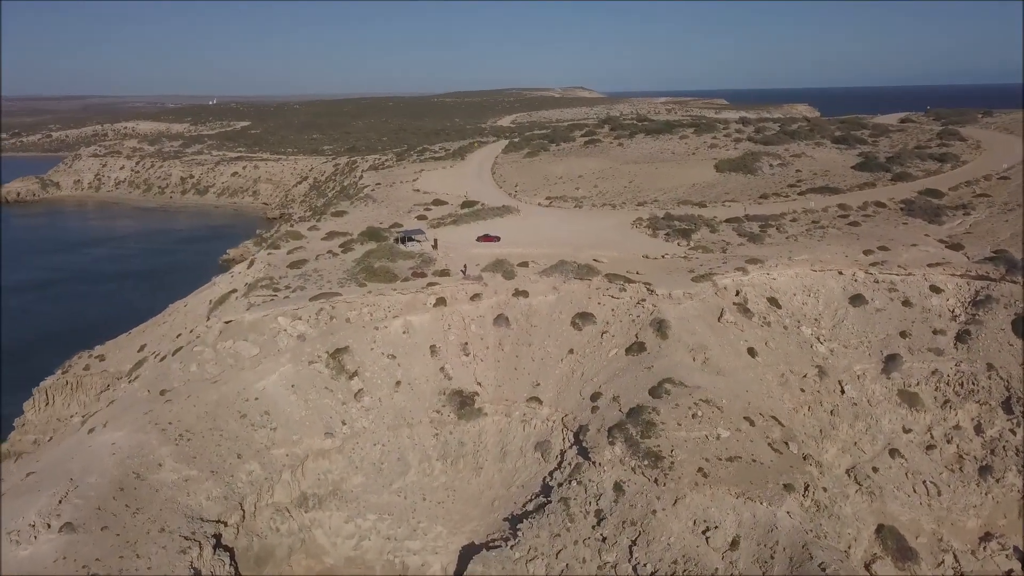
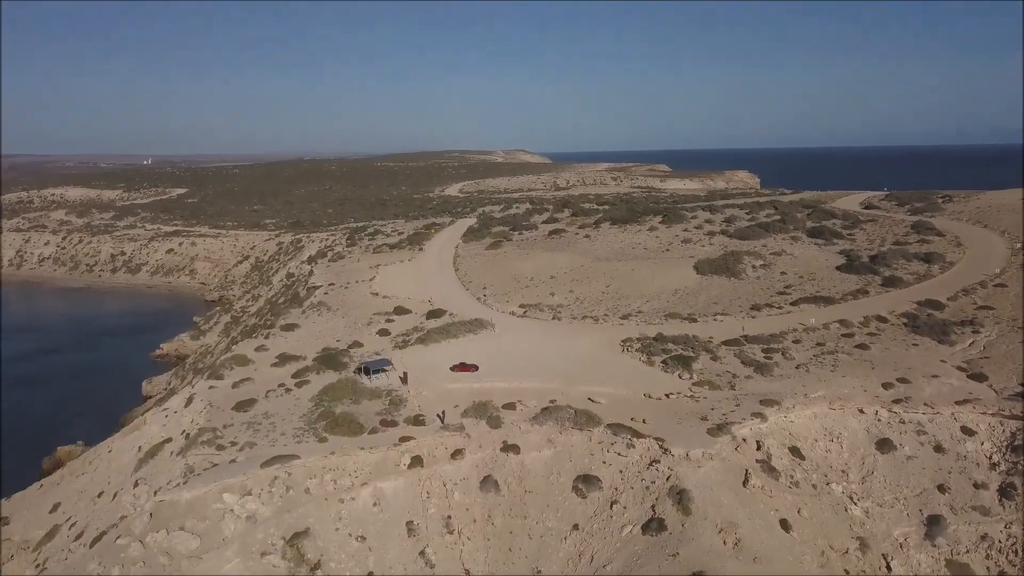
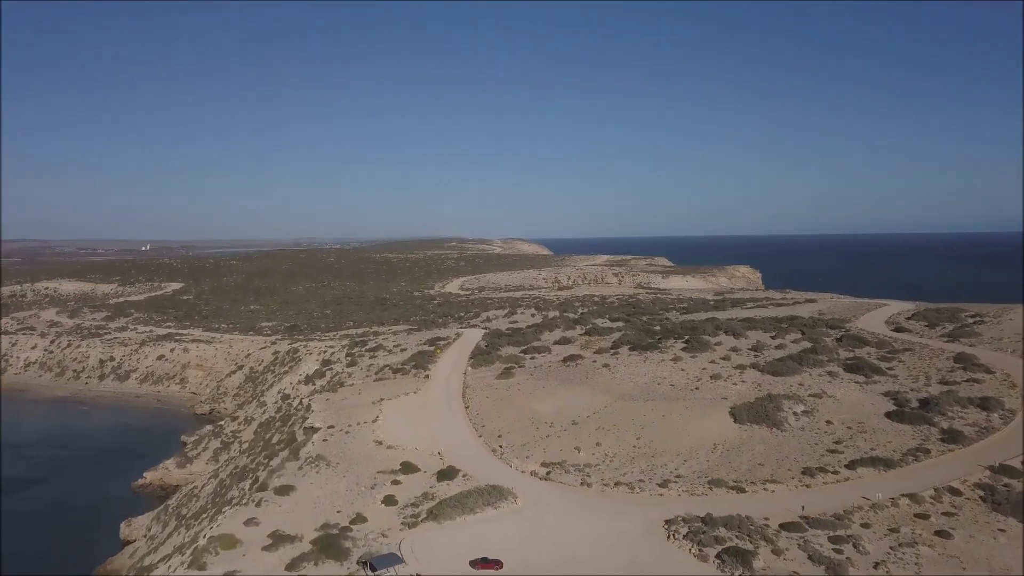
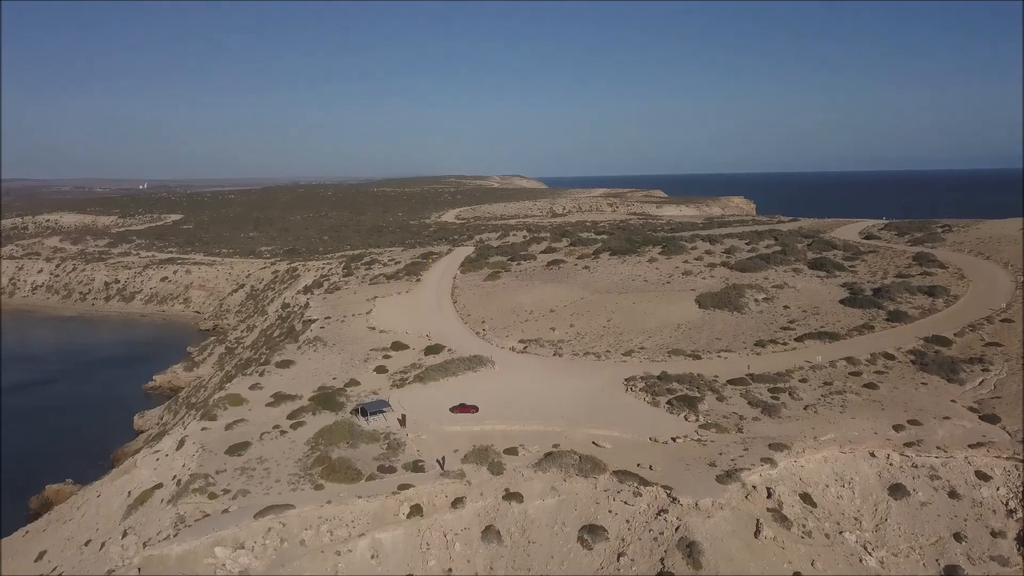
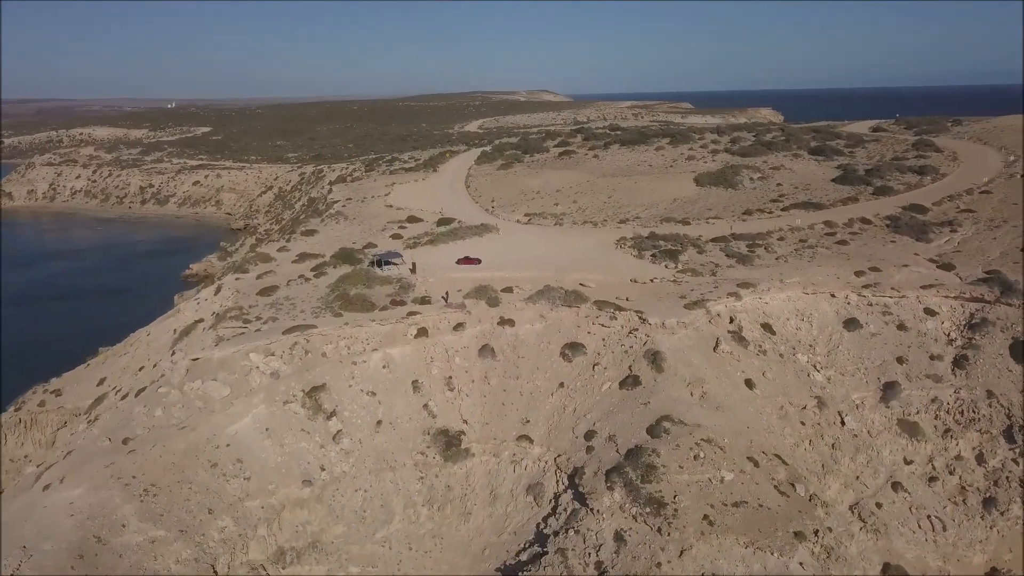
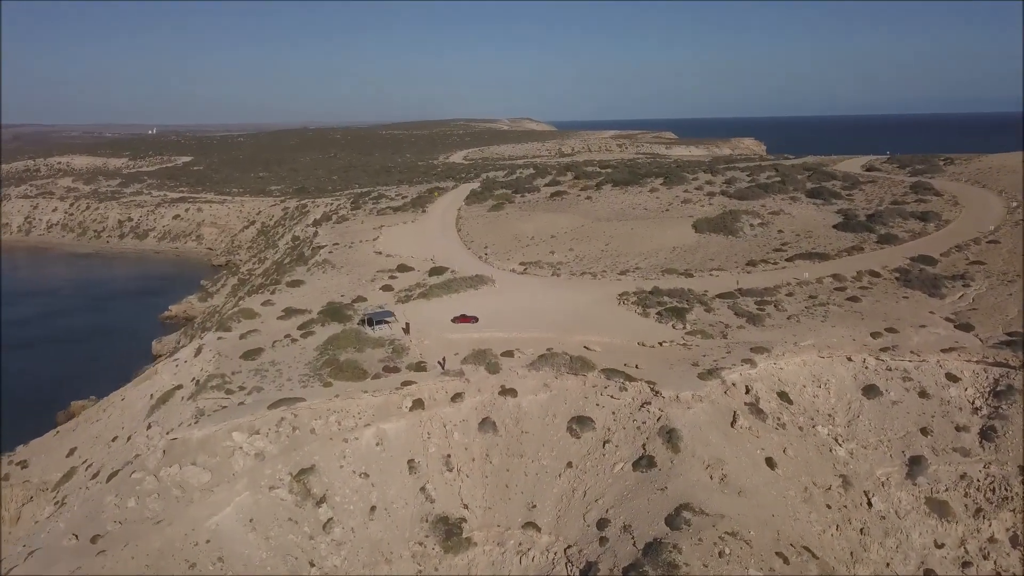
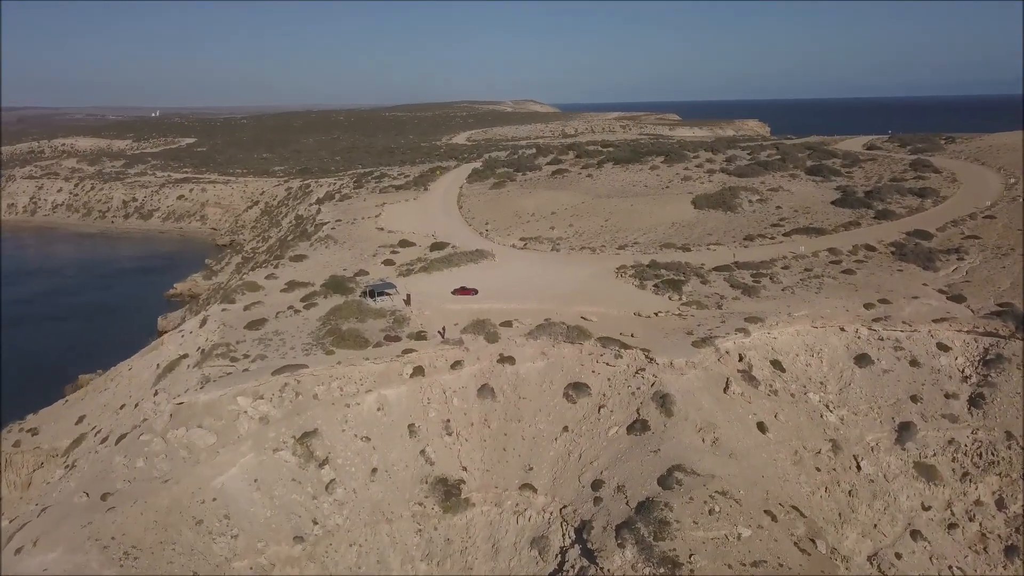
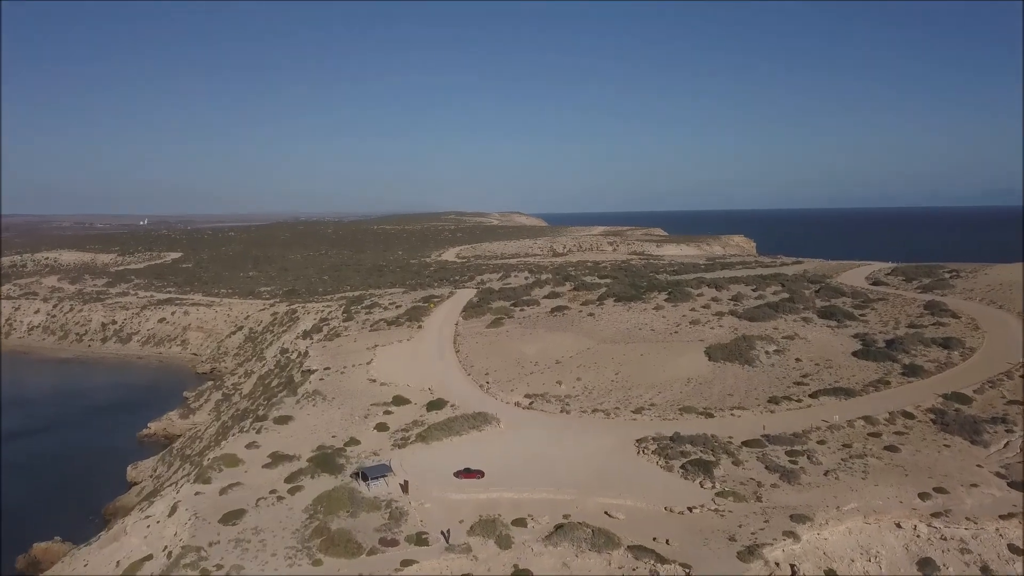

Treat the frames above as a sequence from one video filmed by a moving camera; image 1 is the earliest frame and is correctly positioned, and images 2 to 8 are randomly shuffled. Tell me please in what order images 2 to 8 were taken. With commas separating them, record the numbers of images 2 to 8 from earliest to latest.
5, 7, 6, 2, 4, 8, 3
